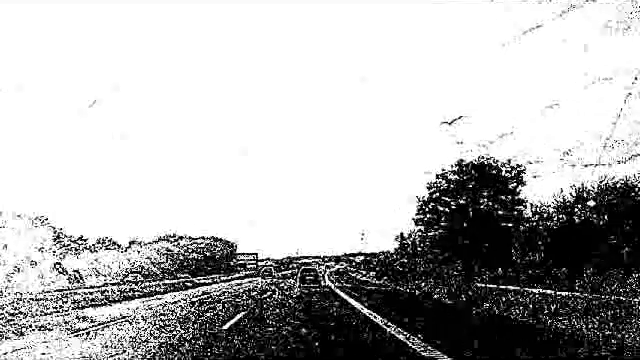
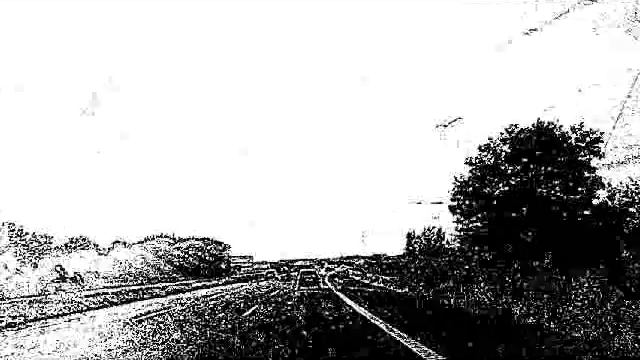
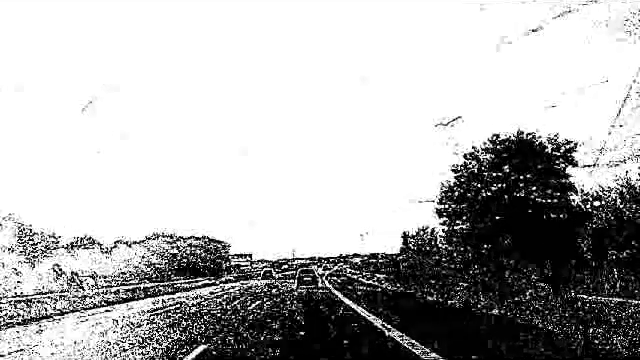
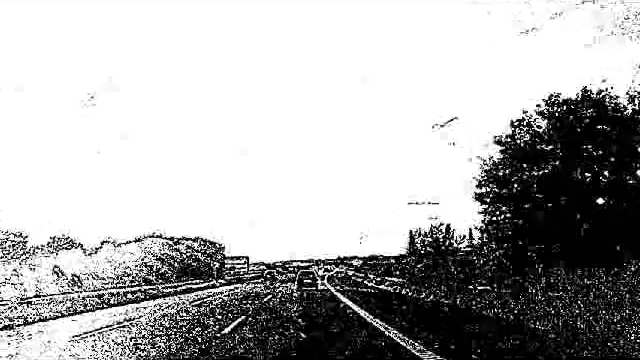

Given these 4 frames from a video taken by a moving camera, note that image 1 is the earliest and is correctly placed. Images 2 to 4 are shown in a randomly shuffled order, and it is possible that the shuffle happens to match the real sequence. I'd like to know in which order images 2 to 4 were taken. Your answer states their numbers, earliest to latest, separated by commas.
3, 2, 4
